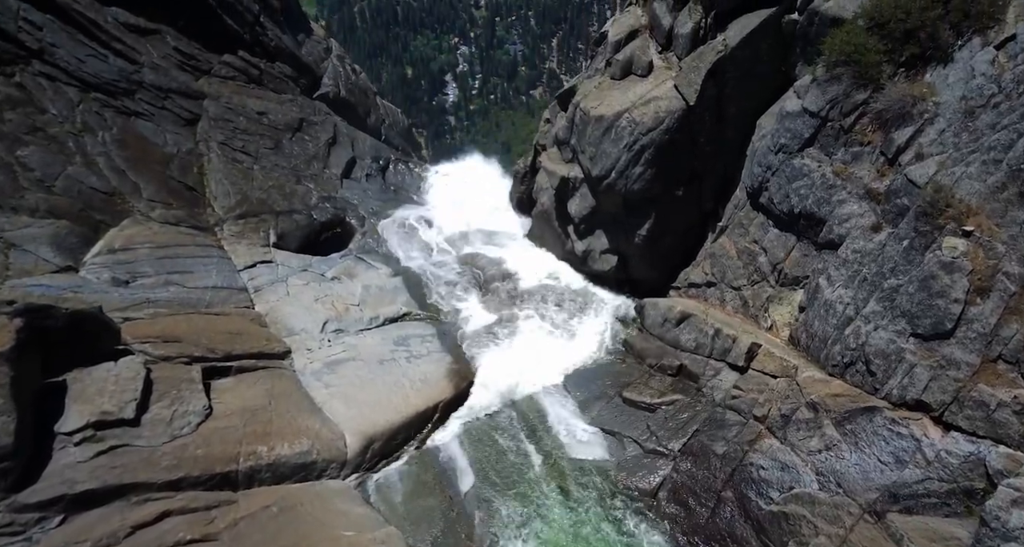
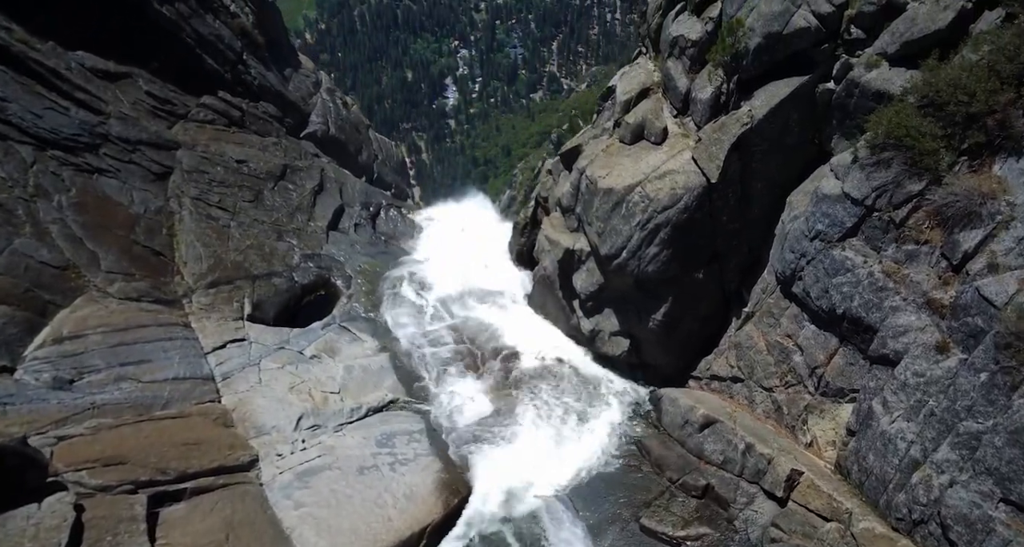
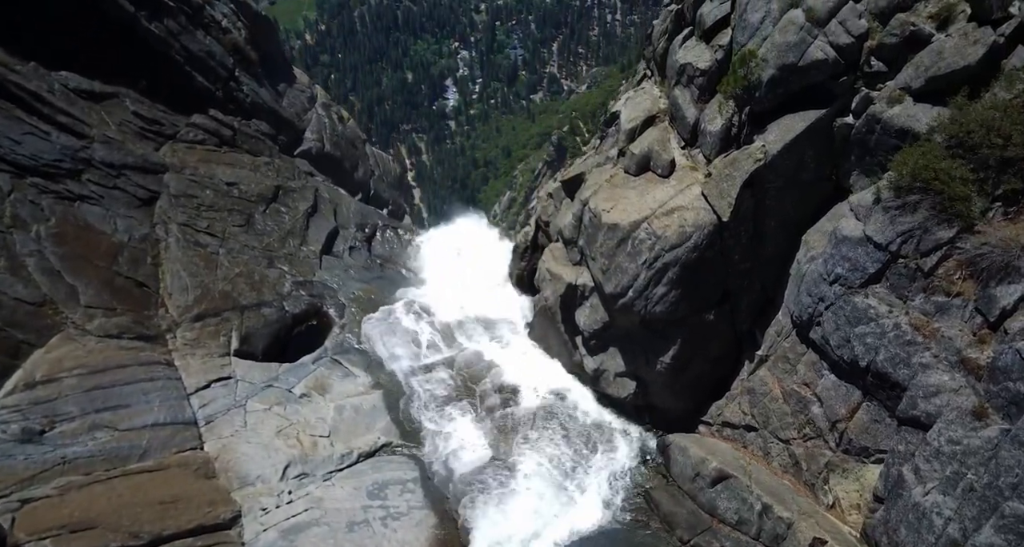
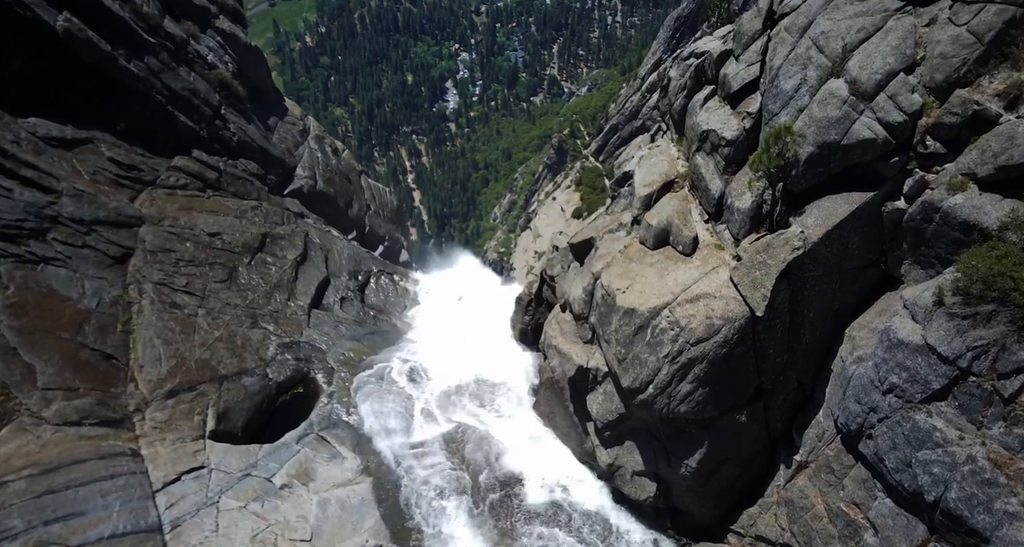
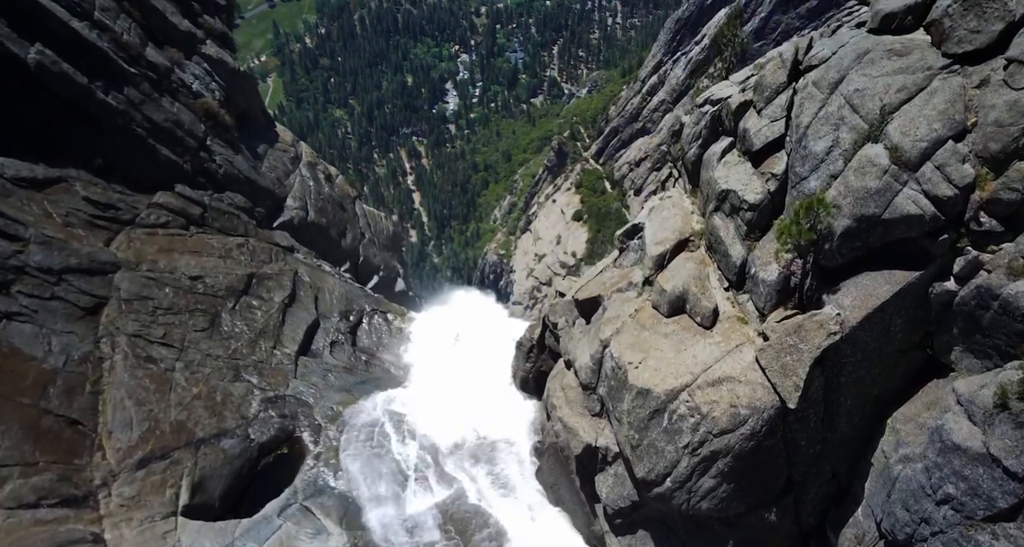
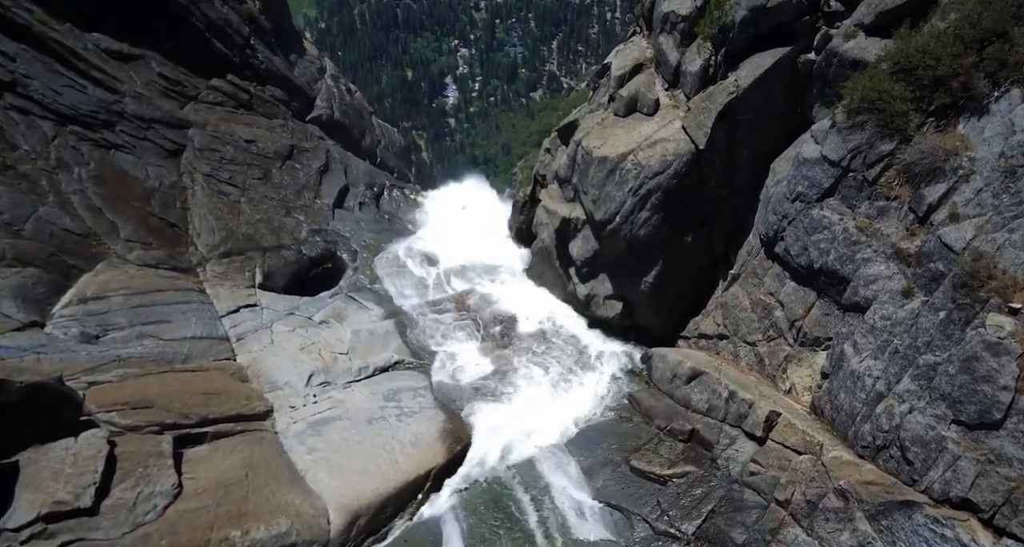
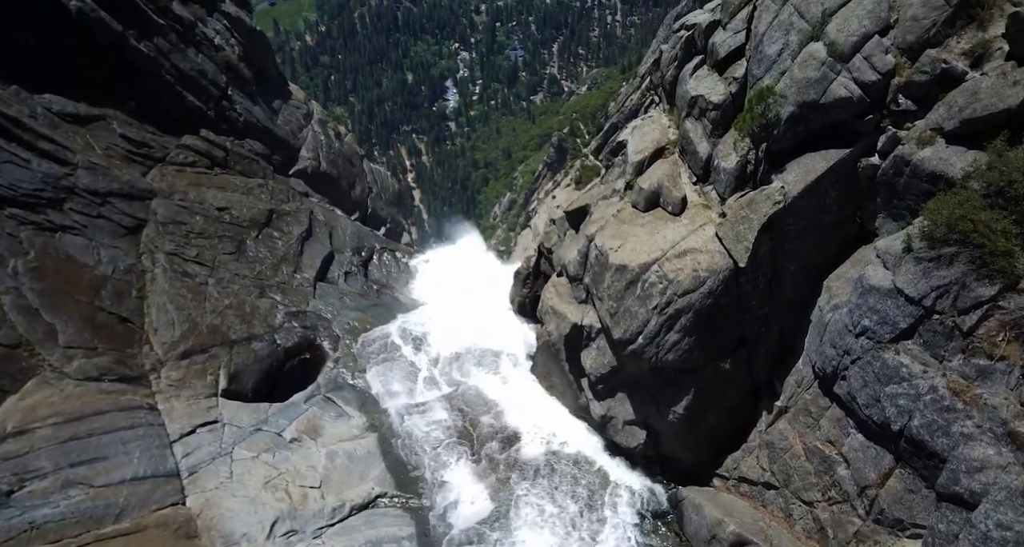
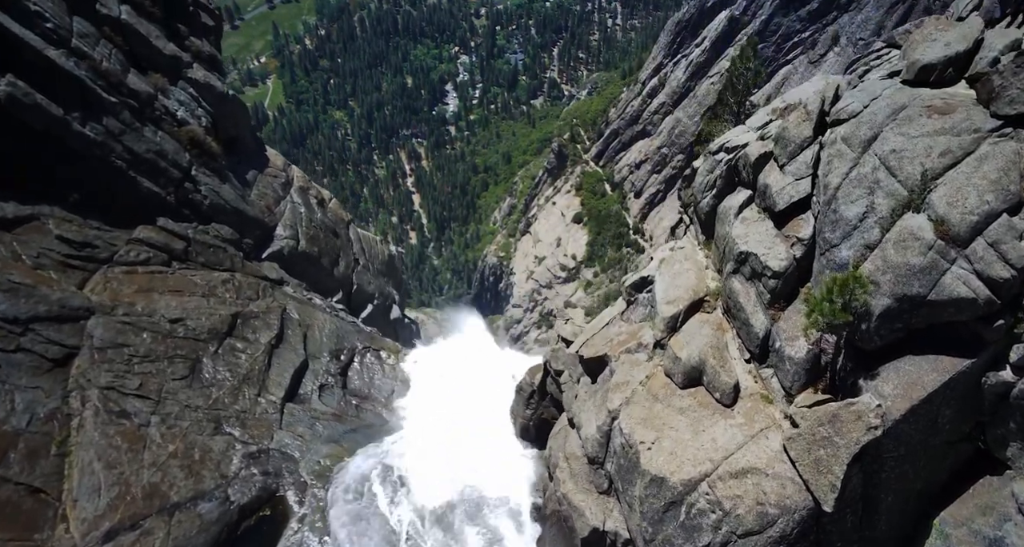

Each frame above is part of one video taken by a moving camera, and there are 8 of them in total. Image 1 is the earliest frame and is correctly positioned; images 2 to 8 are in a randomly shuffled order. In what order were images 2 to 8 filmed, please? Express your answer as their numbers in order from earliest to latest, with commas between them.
6, 2, 3, 7, 4, 5, 8
